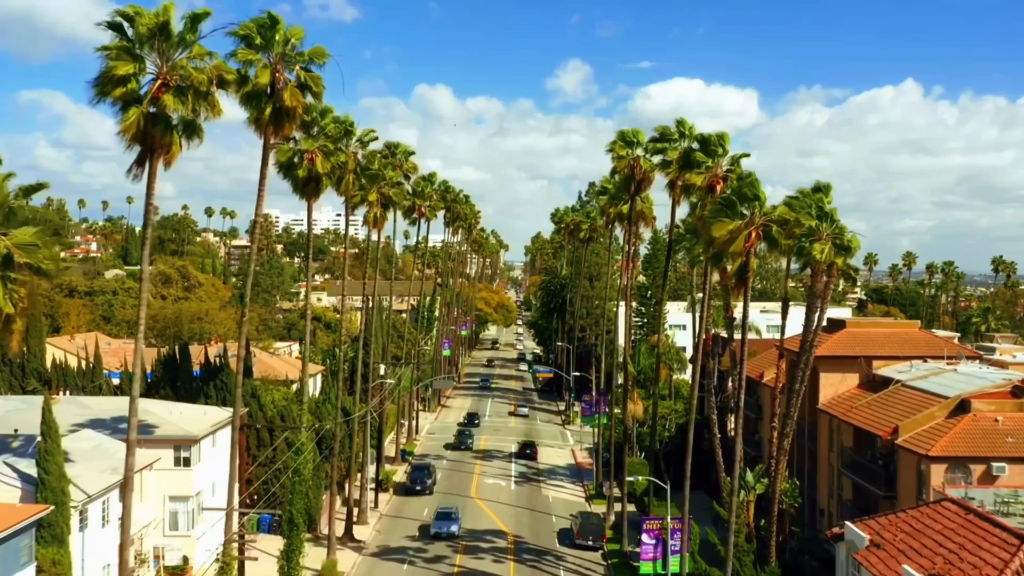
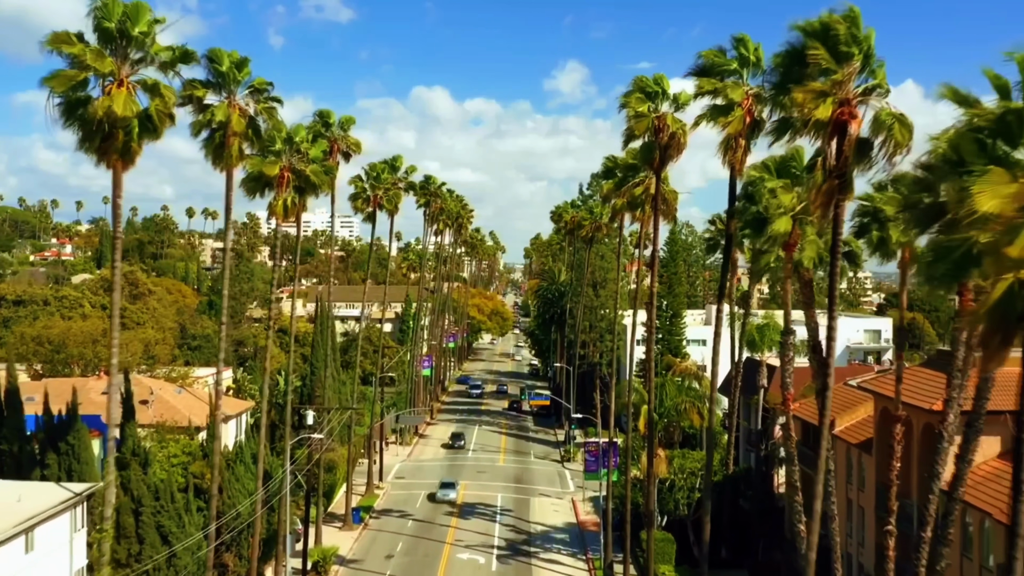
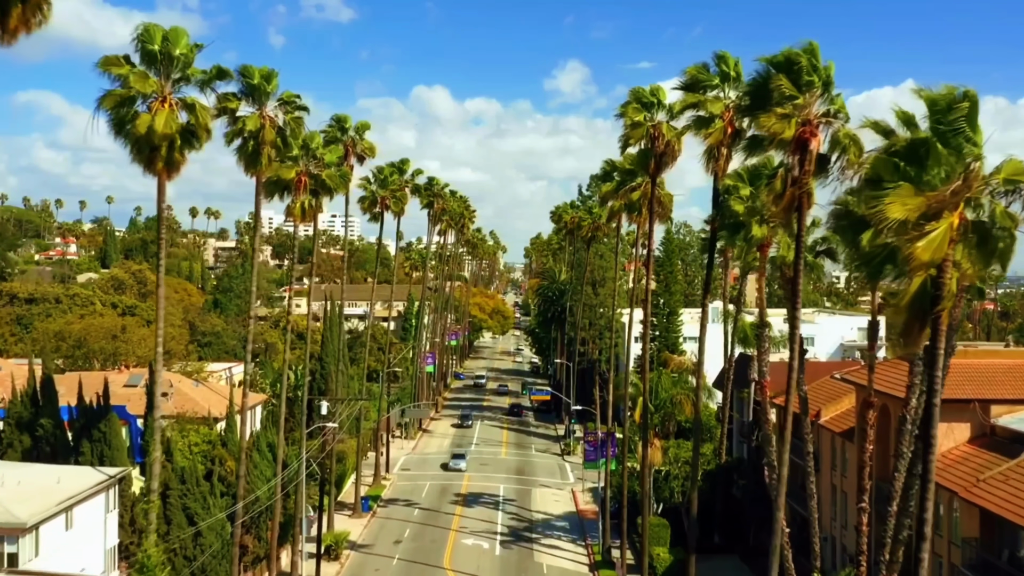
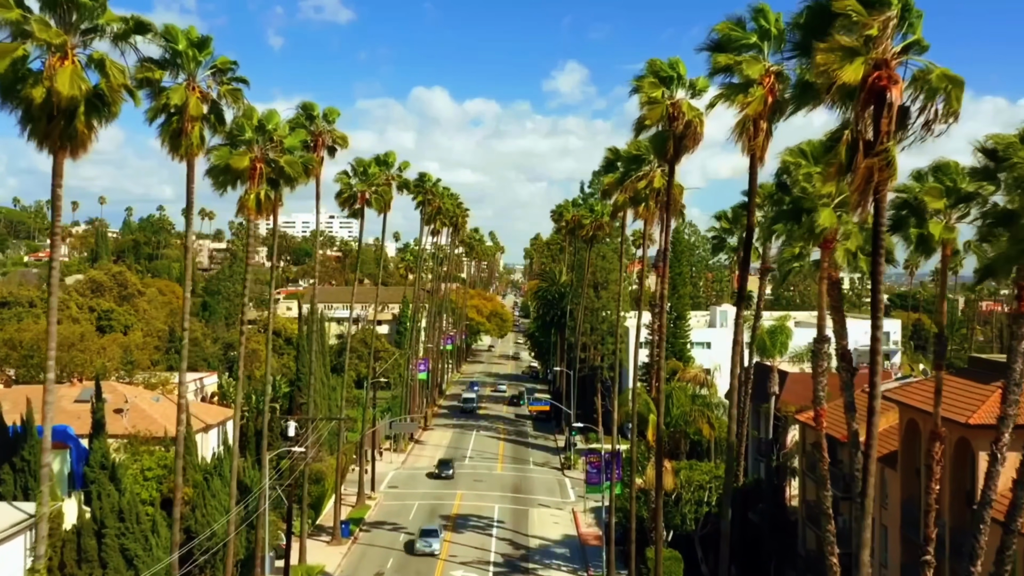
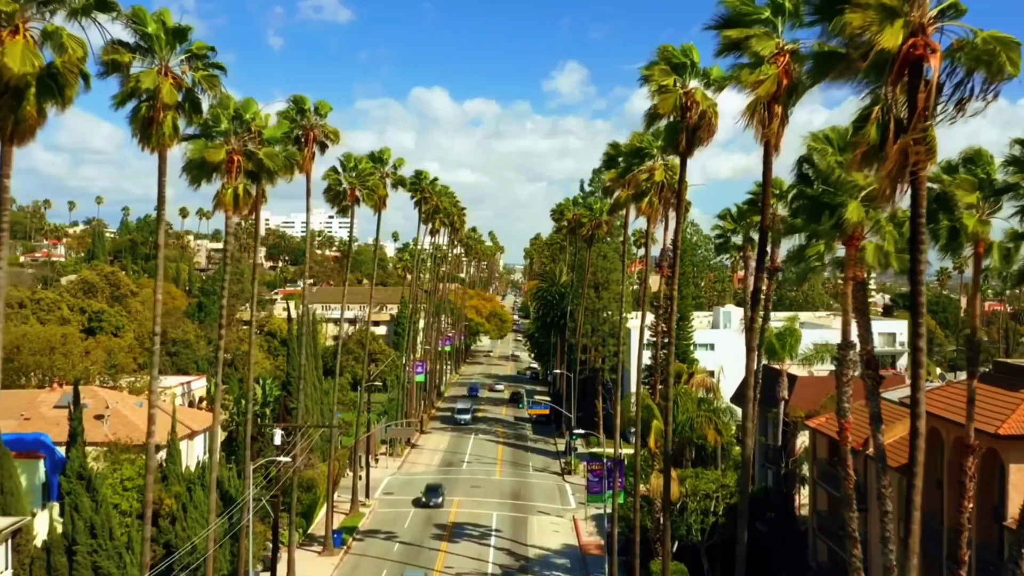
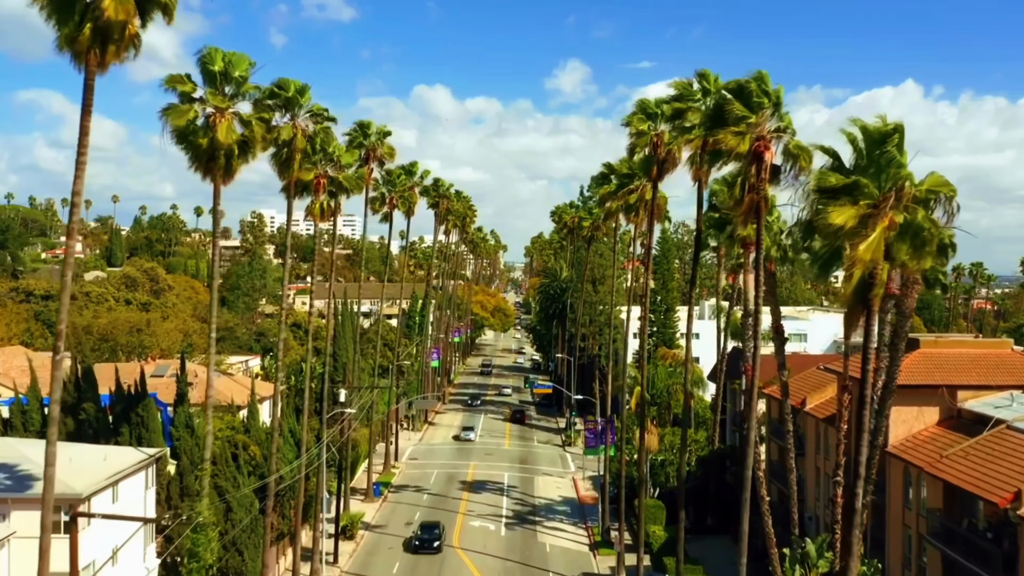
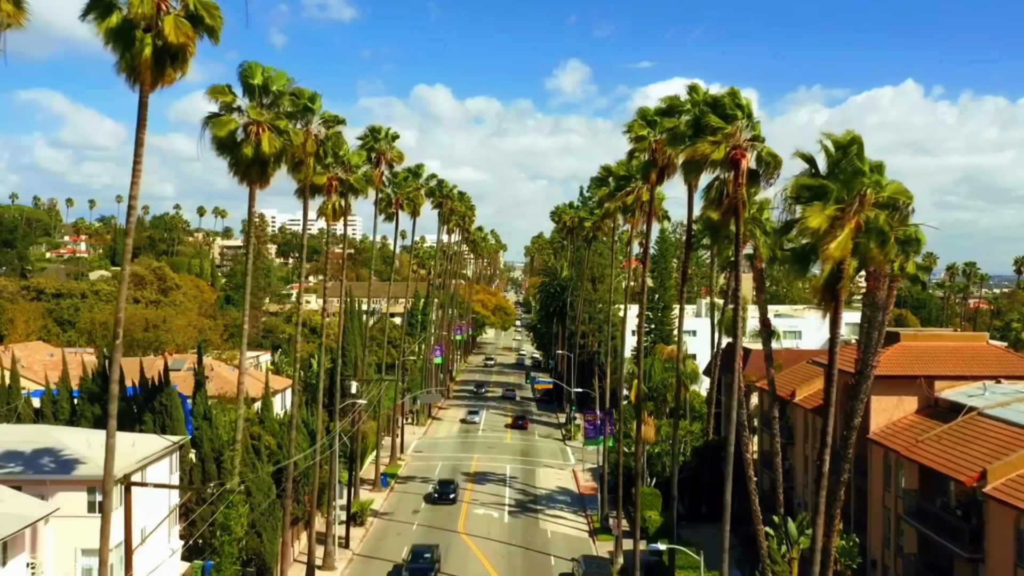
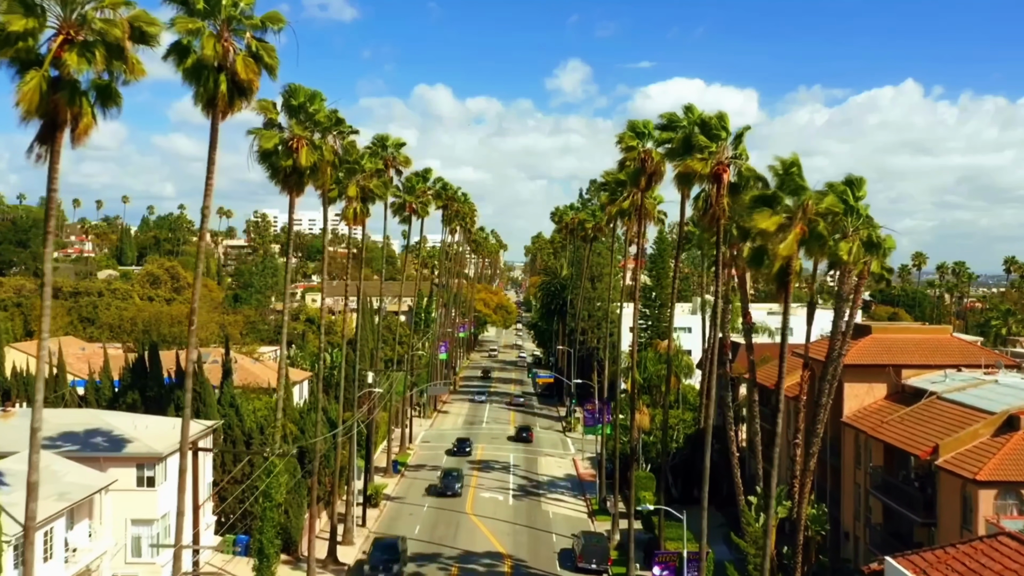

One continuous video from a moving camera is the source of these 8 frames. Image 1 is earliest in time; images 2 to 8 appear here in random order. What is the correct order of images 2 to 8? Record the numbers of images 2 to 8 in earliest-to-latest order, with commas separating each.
8, 7, 6, 3, 2, 4, 5
